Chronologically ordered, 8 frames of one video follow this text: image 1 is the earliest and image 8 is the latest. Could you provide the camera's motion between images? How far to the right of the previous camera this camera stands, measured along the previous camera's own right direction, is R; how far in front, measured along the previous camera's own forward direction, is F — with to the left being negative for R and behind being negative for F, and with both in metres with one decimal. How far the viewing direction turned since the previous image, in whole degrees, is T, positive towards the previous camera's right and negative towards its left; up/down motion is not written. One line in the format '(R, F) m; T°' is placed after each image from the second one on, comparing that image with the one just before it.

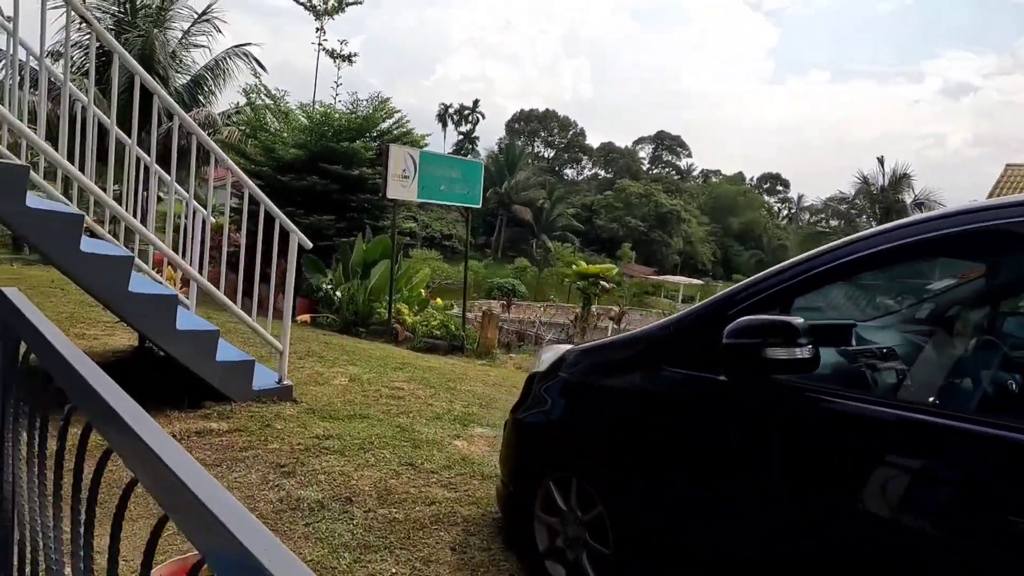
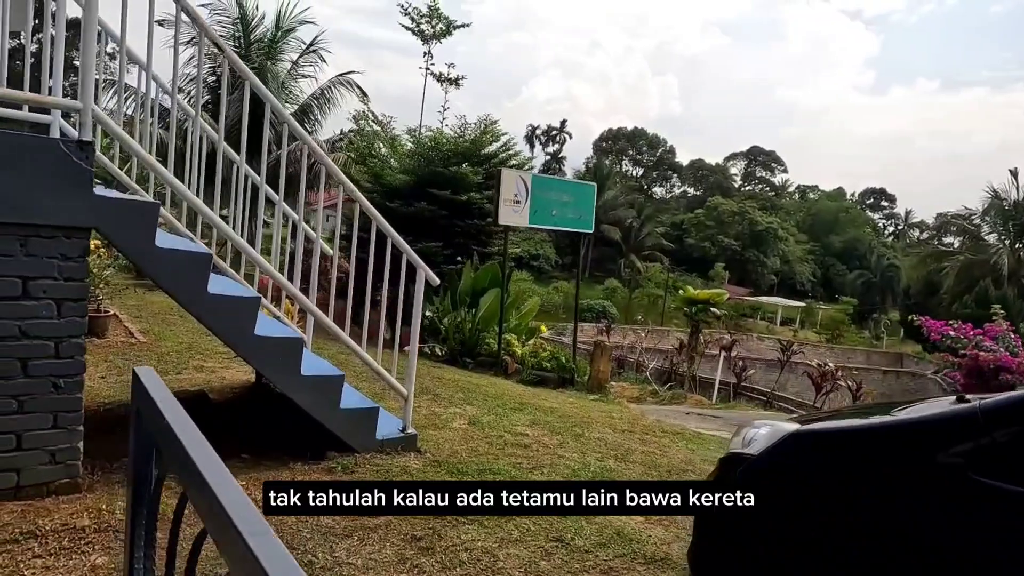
(-0.3, +0.4) m; -7°
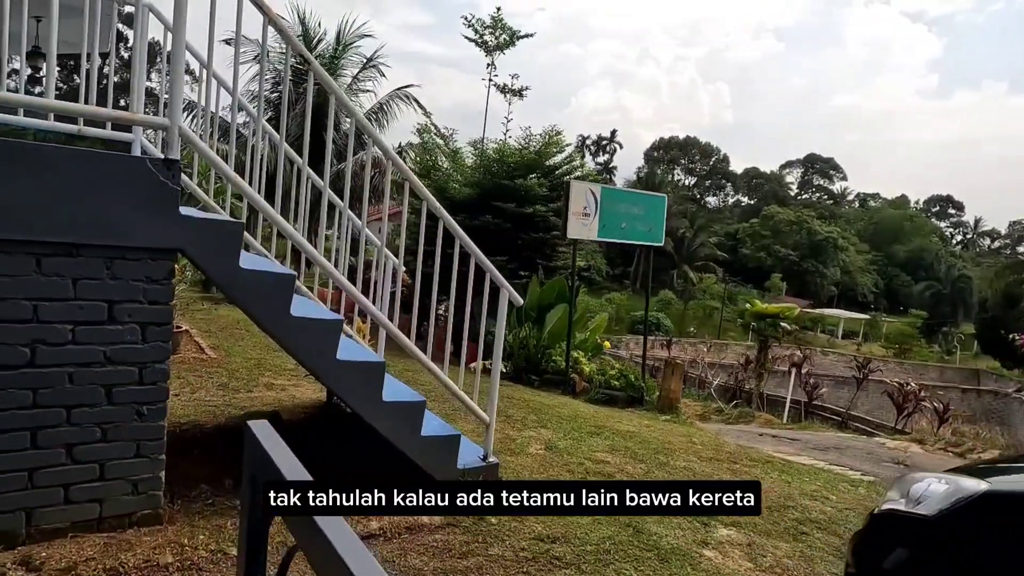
(-0.2, +0.2) m; -4°
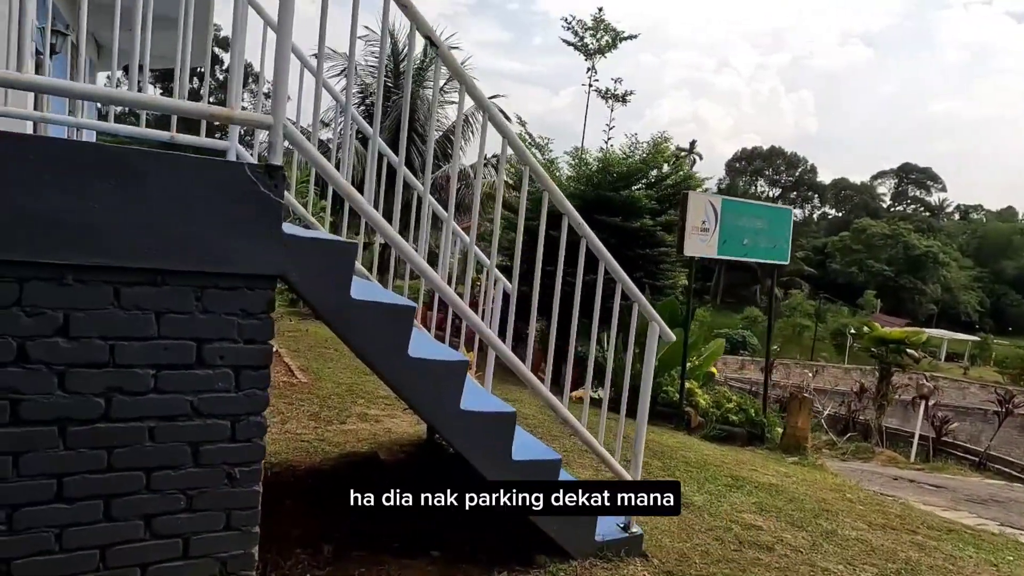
(-0.3, +0.6) m; -6°
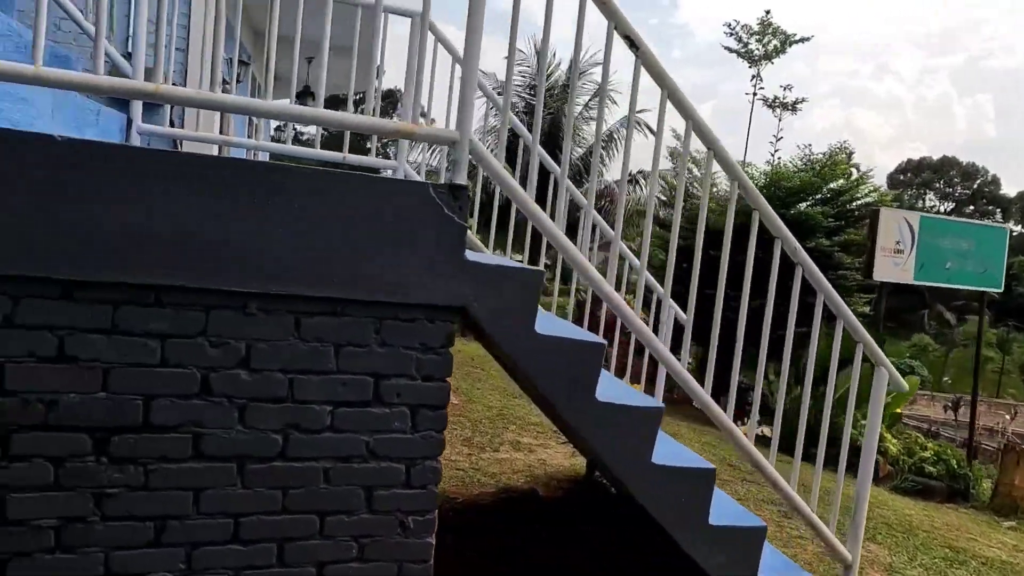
(-0.2, +0.3) m; -11°
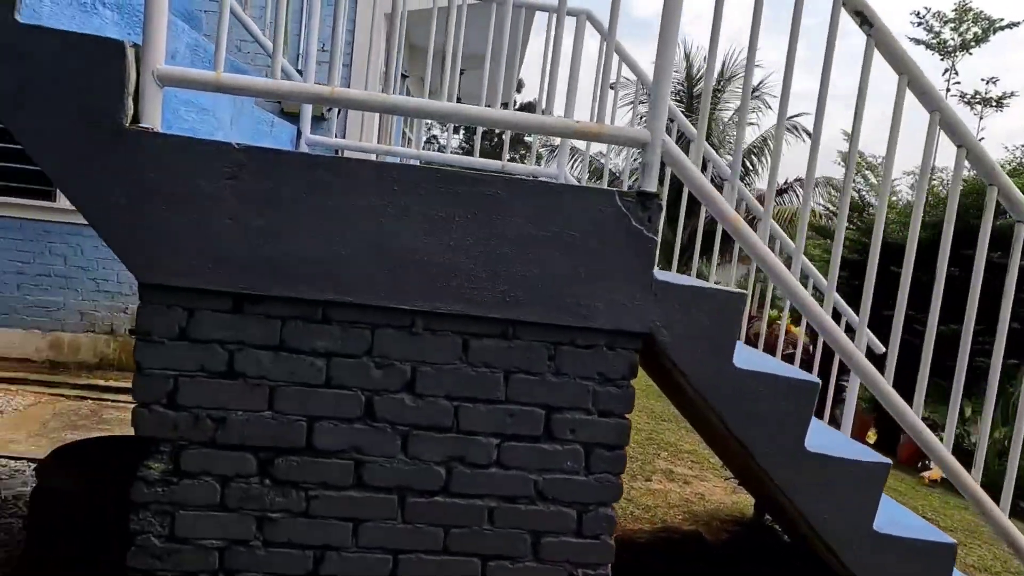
(-0.1, +0.2) m; -11°
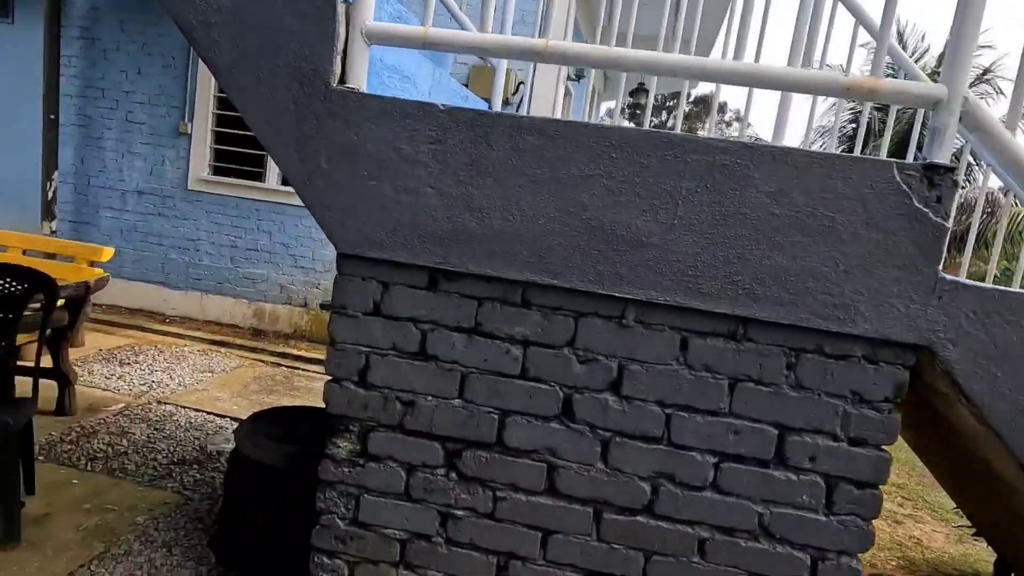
(-0.1, +0.2) m; -14°
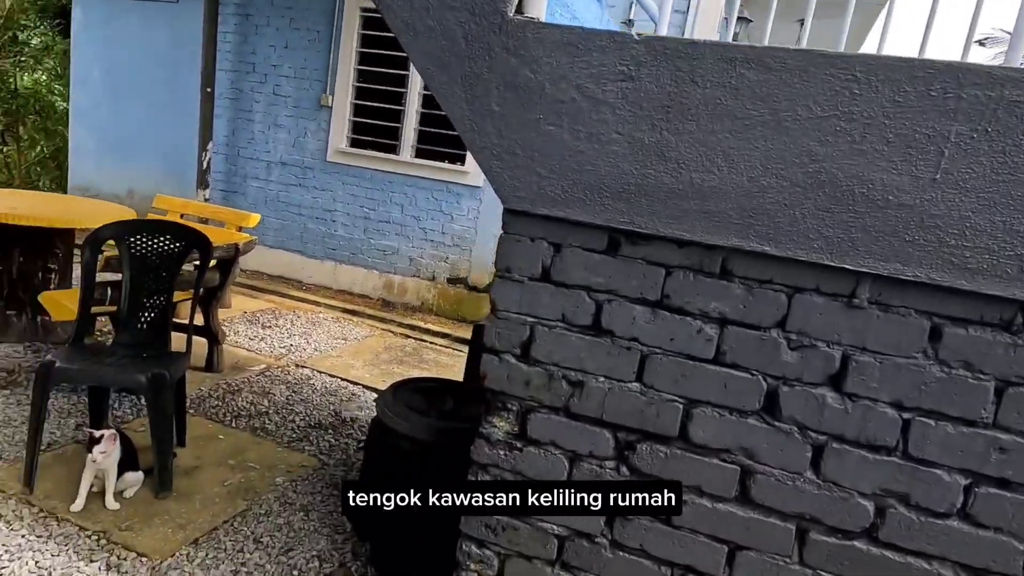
(-0.1, +0.2) m; -10°
